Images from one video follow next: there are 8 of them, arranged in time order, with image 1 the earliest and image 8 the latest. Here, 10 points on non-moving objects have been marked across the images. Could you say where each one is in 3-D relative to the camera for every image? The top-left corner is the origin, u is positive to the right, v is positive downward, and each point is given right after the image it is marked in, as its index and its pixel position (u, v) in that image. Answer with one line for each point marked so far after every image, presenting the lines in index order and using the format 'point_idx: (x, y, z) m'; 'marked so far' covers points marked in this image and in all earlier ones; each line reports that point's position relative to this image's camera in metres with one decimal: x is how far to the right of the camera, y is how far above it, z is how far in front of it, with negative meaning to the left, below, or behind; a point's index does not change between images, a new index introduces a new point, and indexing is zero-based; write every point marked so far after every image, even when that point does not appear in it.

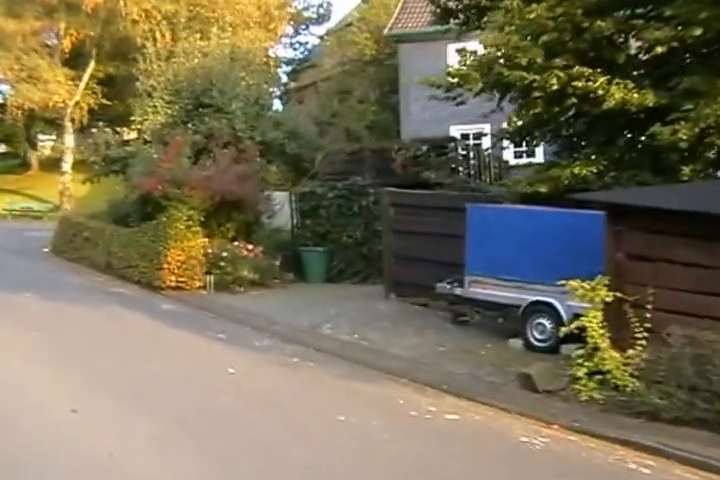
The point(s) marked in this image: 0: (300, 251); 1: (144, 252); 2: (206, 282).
0: (-0.9, -0.2, +20.1) m
1: (-2.8, -0.2, +17.2) m
2: (-2.0, -0.5, +16.5) m
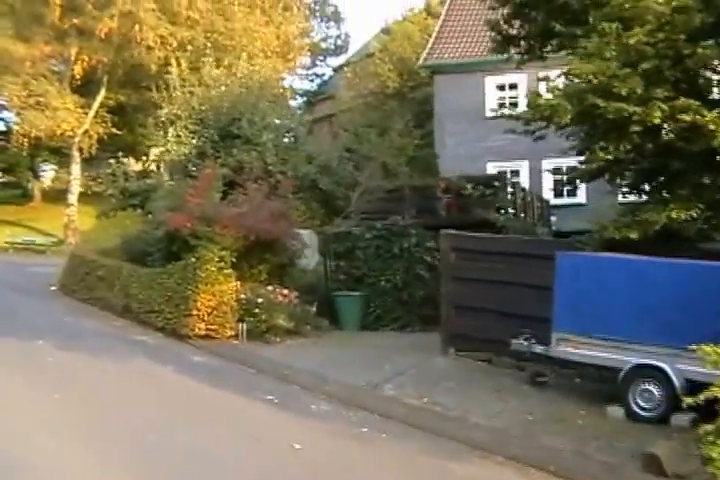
0: (-0.4, -0.8, +18.5) m
1: (-2.2, -0.7, +15.6) m
2: (-1.4, -1.0, +14.9) m
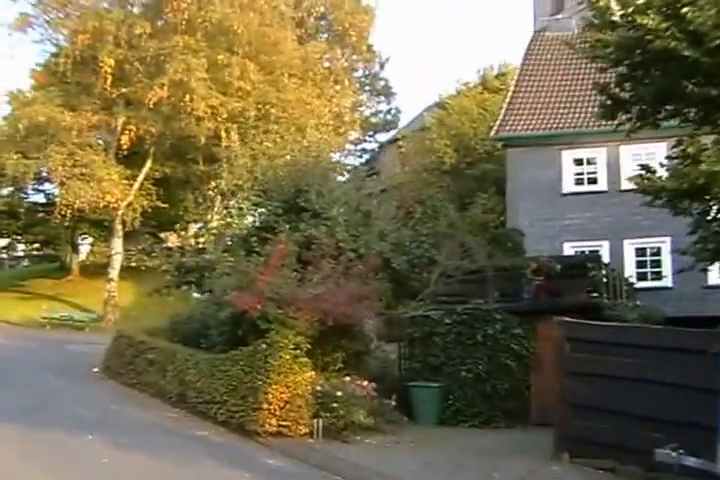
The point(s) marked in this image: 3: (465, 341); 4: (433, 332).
0: (+0.6, -1.9, +16.6) m
1: (-1.3, -1.6, +13.8) m
2: (-0.5, -1.9, +13.0) m
3: (+1.4, -1.3, +17.0) m
4: (+1.0, -1.2, +17.1) m
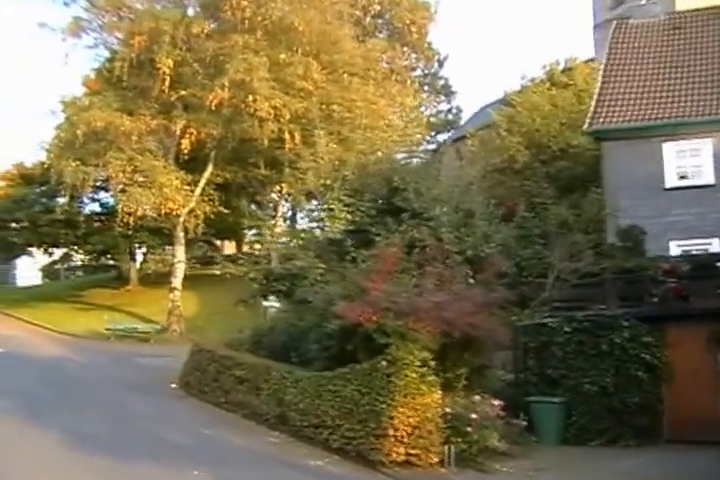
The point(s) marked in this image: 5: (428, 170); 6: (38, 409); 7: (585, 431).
0: (+1.9, -1.9, +15.0) m
1: (-0.1, -1.6, +12.2) m
2: (+0.7, -1.9, +11.5) m
3: (+2.7, -1.3, +15.3) m
4: (+2.3, -1.2, +15.5) m
5: (+1.0, +1.2, +18.1) m
6: (-4.0, -2.1, +16.0) m
7: (+2.6, -2.2, +15.0) m
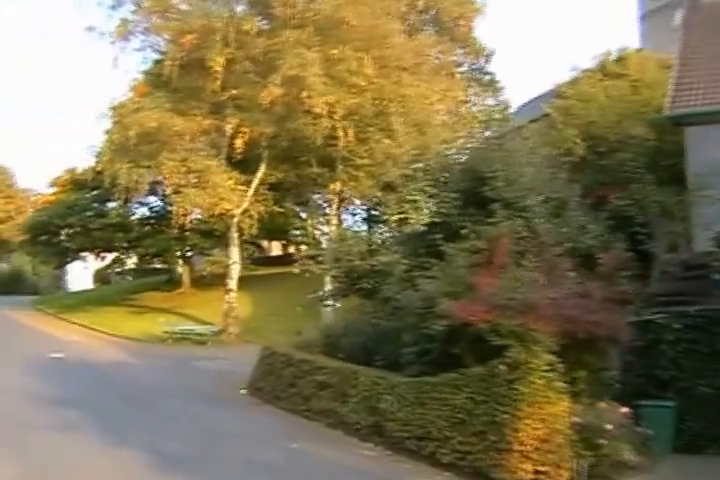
0: (+3.0, -1.8, +14.1) m
1: (+0.9, -1.5, +11.4) m
2: (+1.7, -1.8, +10.6) m
3: (+3.7, -1.2, +14.5) m
4: (+3.3, -1.1, +14.7) m
5: (+2.1, +1.3, +17.3) m
6: (-2.9, -2.2, +15.3) m
7: (+3.6, -2.1, +14.1) m
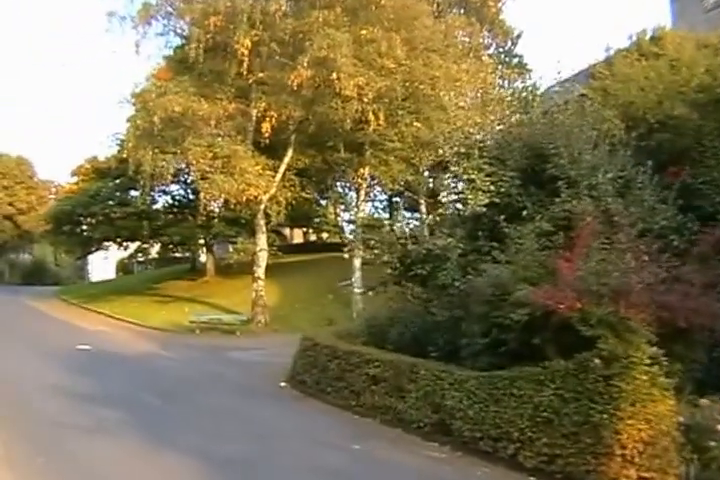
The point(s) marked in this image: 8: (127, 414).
0: (+3.6, -1.6, +13.0) m
1: (+1.4, -1.4, +10.3) m
2: (+2.2, -1.7, +9.5) m
3: (+4.3, -1.0, +13.4) m
4: (+3.9, -0.9, +13.5) m
5: (+2.7, +1.5, +16.2) m
6: (-2.3, -2.0, +14.2) m
7: (+4.2, -1.9, +13.0) m
8: (-2.7, -2.0, +15.1) m
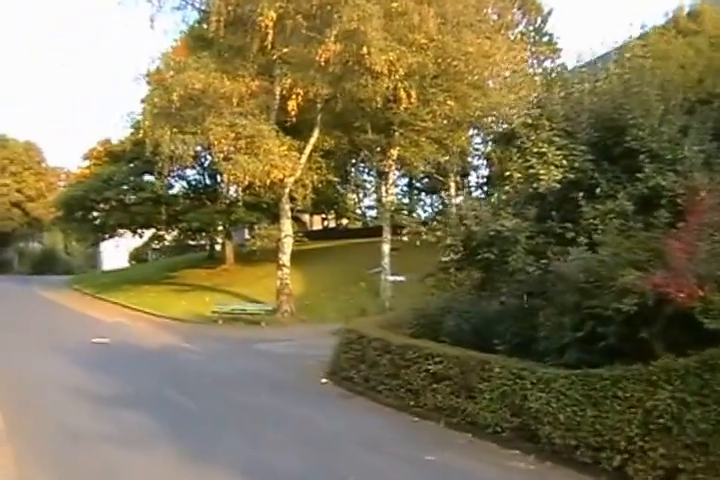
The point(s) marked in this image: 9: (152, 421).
0: (+4.2, -1.4, +11.5) m
1: (+2.0, -1.2, +8.8) m
2: (+2.8, -1.5, +8.0) m
3: (+4.9, -0.8, +11.8) m
4: (+4.5, -0.7, +12.0) m
5: (+3.3, +1.7, +14.6) m
6: (-1.7, -1.8, +12.7) m
7: (+4.8, -1.7, +11.4) m
8: (-2.1, -1.8, +13.5) m
9: (-2.1, -1.8, +13.3) m
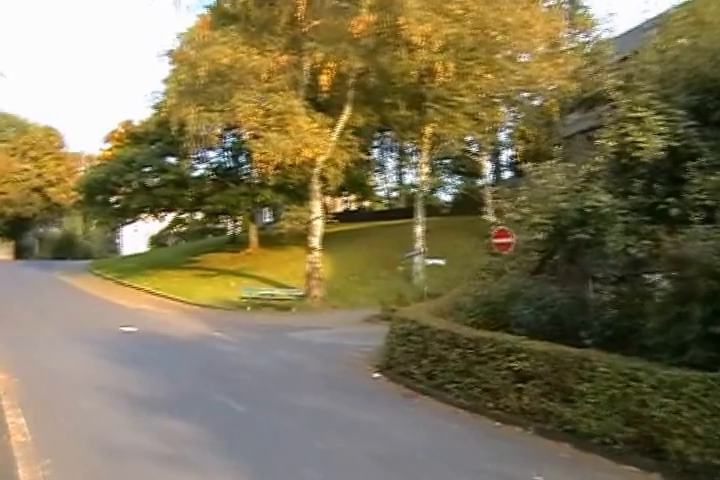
0: (+4.8, -1.2, +9.7) m
1: (+2.6, -1.1, +7.1) m
2: (+3.4, -1.4, +6.3) m
3: (+5.5, -0.6, +10.0) m
4: (+5.1, -0.5, +10.2) m
5: (+3.9, +1.9, +12.8) m
6: (-1.0, -1.7, +11.0) m
7: (+5.5, -1.5, +9.7) m
8: (-1.4, -1.7, +11.9) m
9: (-1.4, -1.7, +11.6) m
